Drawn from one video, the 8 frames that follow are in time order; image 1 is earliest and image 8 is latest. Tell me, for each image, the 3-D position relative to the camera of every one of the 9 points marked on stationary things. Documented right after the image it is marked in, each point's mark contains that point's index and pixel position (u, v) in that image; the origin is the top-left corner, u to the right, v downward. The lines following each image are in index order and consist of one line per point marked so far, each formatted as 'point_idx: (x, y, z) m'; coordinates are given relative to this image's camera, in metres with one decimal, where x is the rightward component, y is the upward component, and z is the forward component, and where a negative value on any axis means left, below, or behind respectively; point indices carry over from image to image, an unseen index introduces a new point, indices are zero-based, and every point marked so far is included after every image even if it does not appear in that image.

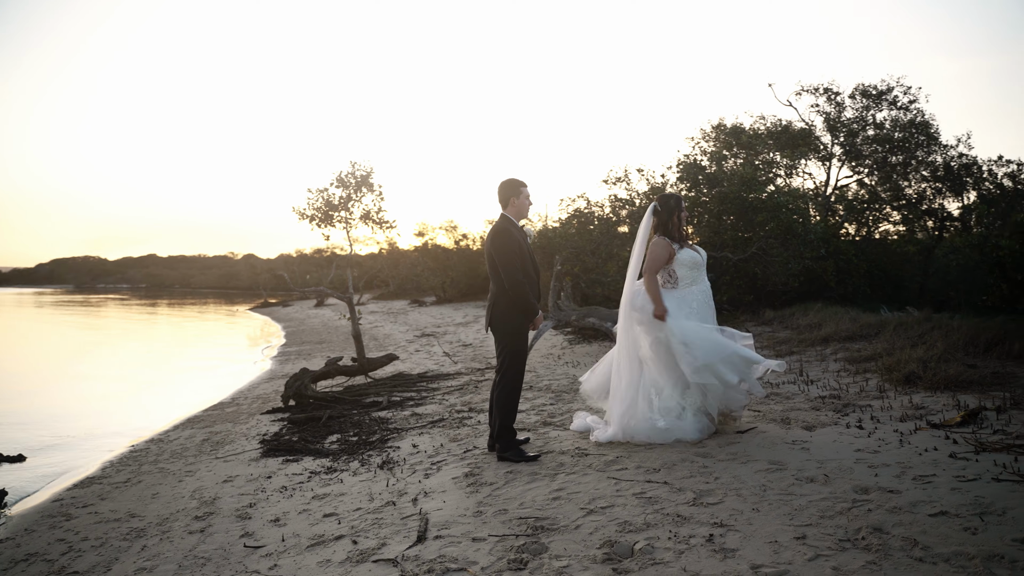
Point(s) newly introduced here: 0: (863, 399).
0: (+3.4, -1.0, +5.6) m
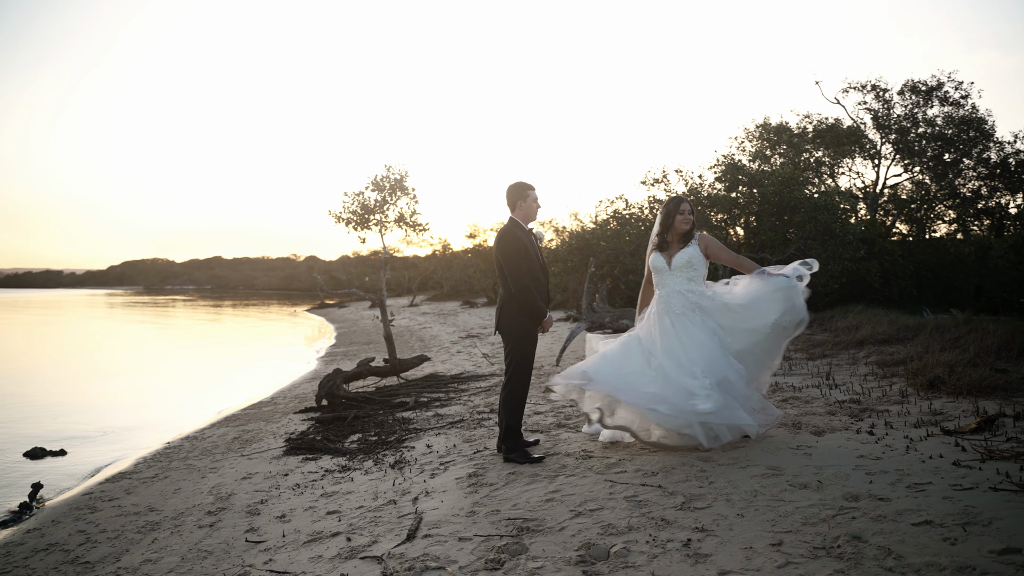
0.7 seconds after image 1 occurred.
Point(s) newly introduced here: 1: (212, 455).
0: (+3.5, -1.0, +5.4) m
1: (-4.4, -2.5, +9.0) m
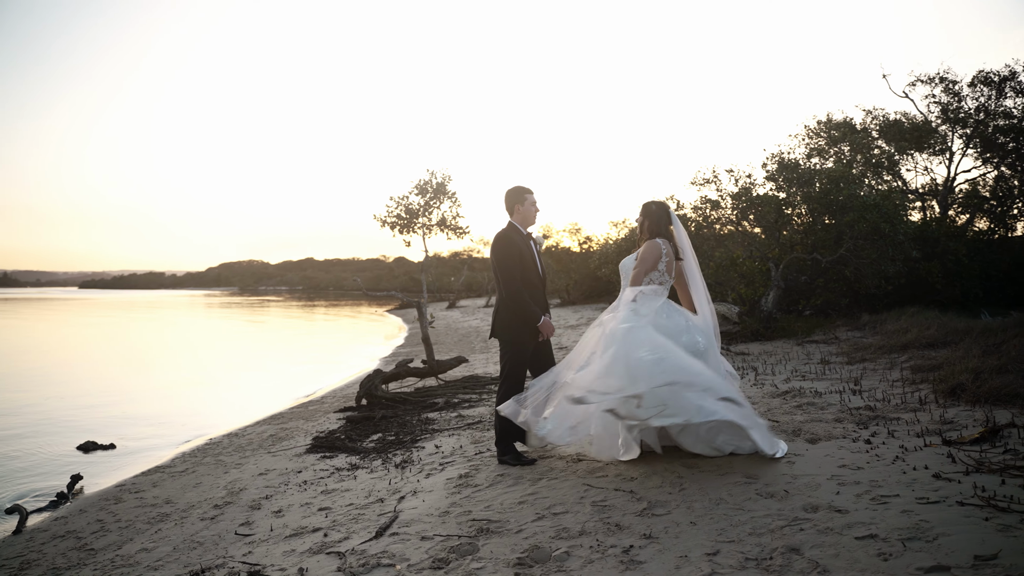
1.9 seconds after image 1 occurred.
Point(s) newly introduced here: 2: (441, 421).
0: (+3.4, -1.0, +5.1) m
1: (-4.1, -2.6, +9.3) m
2: (-1.2, -2.3, +10.1) m
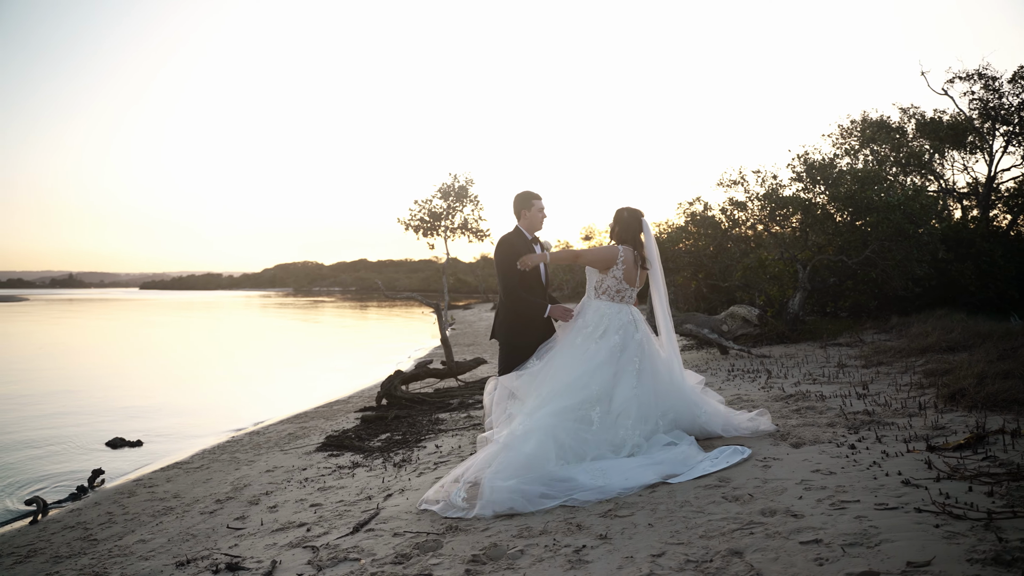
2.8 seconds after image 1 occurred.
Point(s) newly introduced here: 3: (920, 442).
0: (+3.3, -1.1, +5.0) m
1: (-4.0, -2.6, +9.6) m
2: (-1.0, -2.3, +10.2) m
3: (+2.6, -1.0, +3.8) m
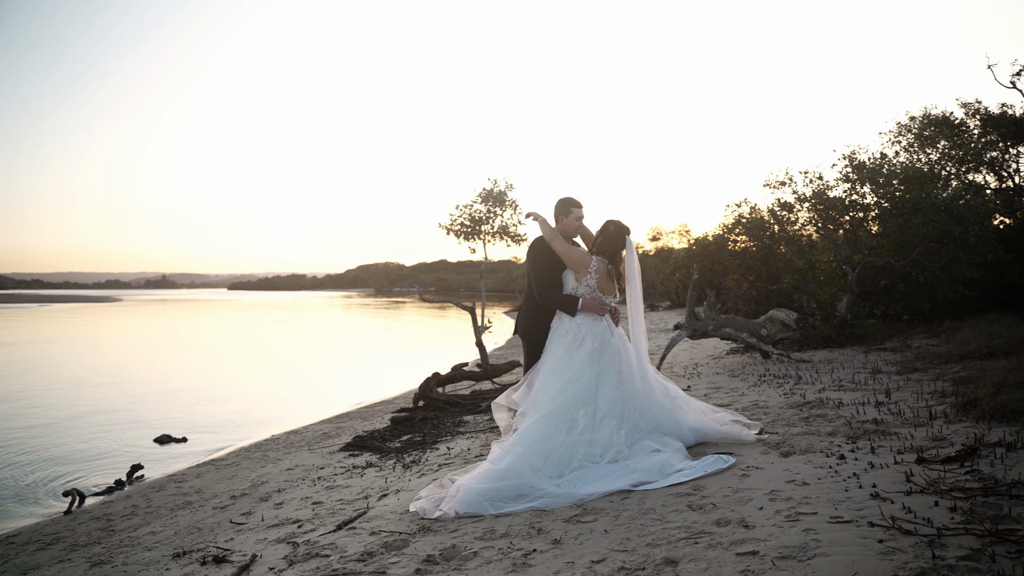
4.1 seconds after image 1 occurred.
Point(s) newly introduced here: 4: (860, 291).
0: (+3.3, -1.1, +4.8) m
1: (-3.7, -2.7, +9.9) m
2: (-0.7, -2.4, +10.4) m
3: (+2.5, -1.0, +3.7) m
4: (+8.3, -0.1, +13.8) m
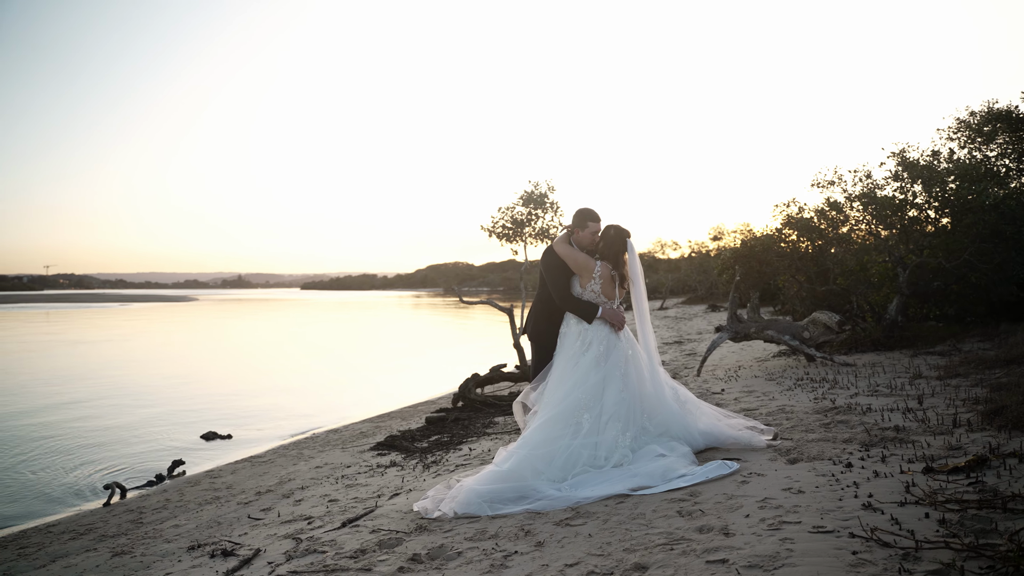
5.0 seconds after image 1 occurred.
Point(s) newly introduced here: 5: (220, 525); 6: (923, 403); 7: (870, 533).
0: (+3.3, -1.1, +4.6) m
1: (-3.2, -2.7, +10.2) m
2: (-0.2, -2.5, +10.4) m
3: (+2.5, -1.1, +3.5) m
4: (+9.0, -0.1, +13.2) m
5: (-2.2, -1.8, +4.5) m
6: (+4.2, -1.2, +6.1) m
7: (+1.5, -1.0, +2.4) m
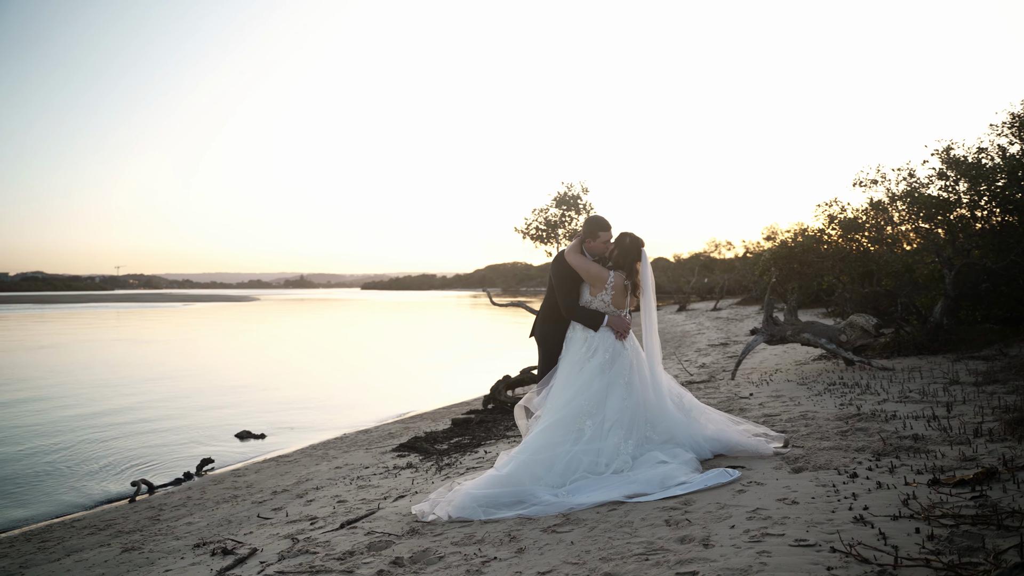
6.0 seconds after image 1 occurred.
0: (+3.3, -1.1, +4.4) m
1: (-2.9, -2.8, +10.4) m
2: (+0.2, -2.5, +10.4) m
3: (+2.4, -1.1, +3.4) m
4: (+9.5, -0.1, +12.7) m
5: (-2.2, -1.9, +4.6) m
6: (+4.3, -1.2, +5.8) m
7: (+1.3, -1.0, +2.3) m
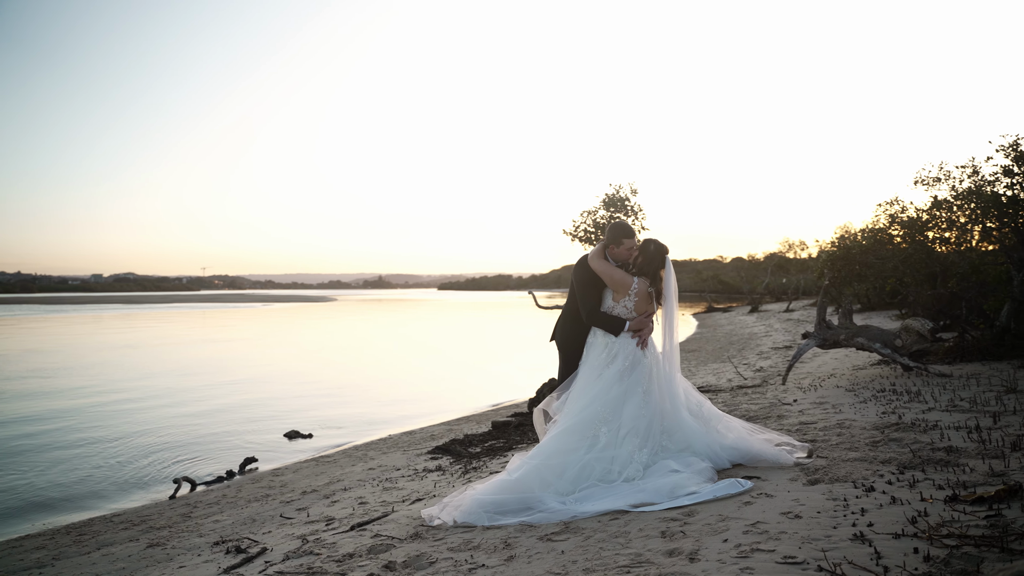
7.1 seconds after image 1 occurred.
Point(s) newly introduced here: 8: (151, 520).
0: (+3.4, -1.2, +4.2) m
1: (-2.3, -2.9, +10.6) m
2: (+0.8, -2.6, +10.4) m
3: (+2.4, -1.1, +3.2) m
4: (+10.2, -0.1, +11.9) m
5: (-2.1, -1.9, +4.8) m
6: (+4.5, -1.3, +5.4) m
7: (+1.2, -1.1, +2.2) m
8: (-3.0, -1.9, +4.9) m
